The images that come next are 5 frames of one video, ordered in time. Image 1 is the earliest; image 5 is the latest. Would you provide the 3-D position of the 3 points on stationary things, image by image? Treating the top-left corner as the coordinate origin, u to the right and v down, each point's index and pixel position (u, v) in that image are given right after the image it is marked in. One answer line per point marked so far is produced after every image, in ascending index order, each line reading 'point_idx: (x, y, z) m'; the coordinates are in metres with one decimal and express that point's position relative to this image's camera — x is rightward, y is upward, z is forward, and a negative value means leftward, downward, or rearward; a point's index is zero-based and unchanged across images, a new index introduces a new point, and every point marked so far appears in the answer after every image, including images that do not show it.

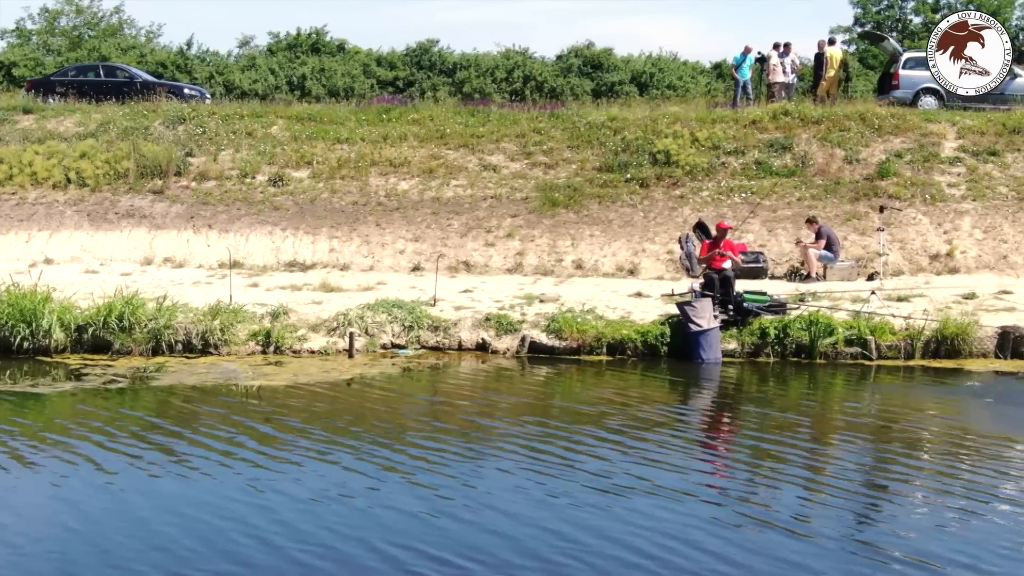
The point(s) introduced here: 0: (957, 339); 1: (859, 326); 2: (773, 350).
0: (+4.7, -0.5, +14.8) m
1: (+3.7, -0.4, +15.0) m
2: (+2.7, -0.7, +14.9) m
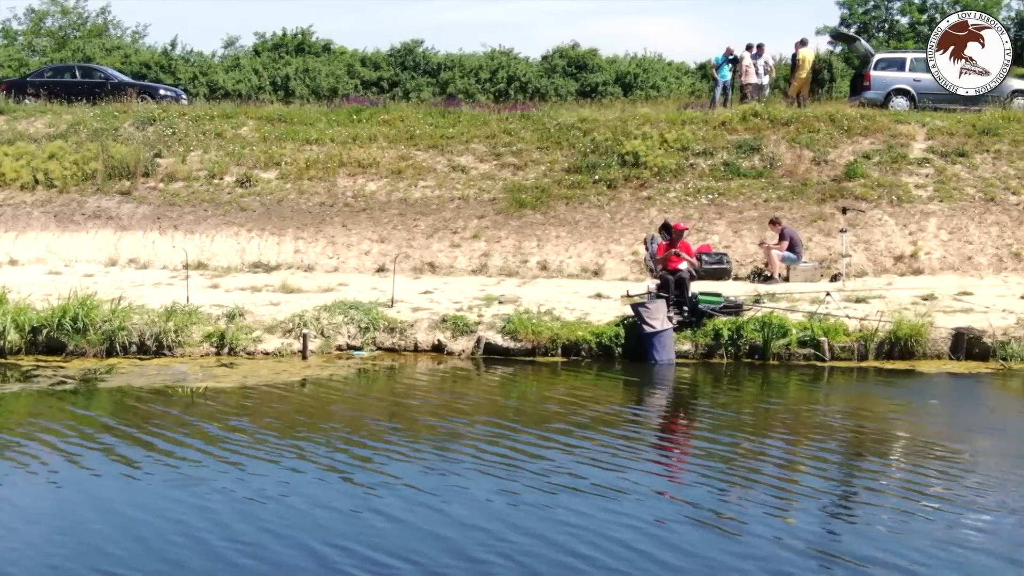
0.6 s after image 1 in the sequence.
0: (+4.2, -0.5, +14.8) m
1: (+3.2, -0.4, +15.0) m
2: (+2.3, -0.7, +14.9) m
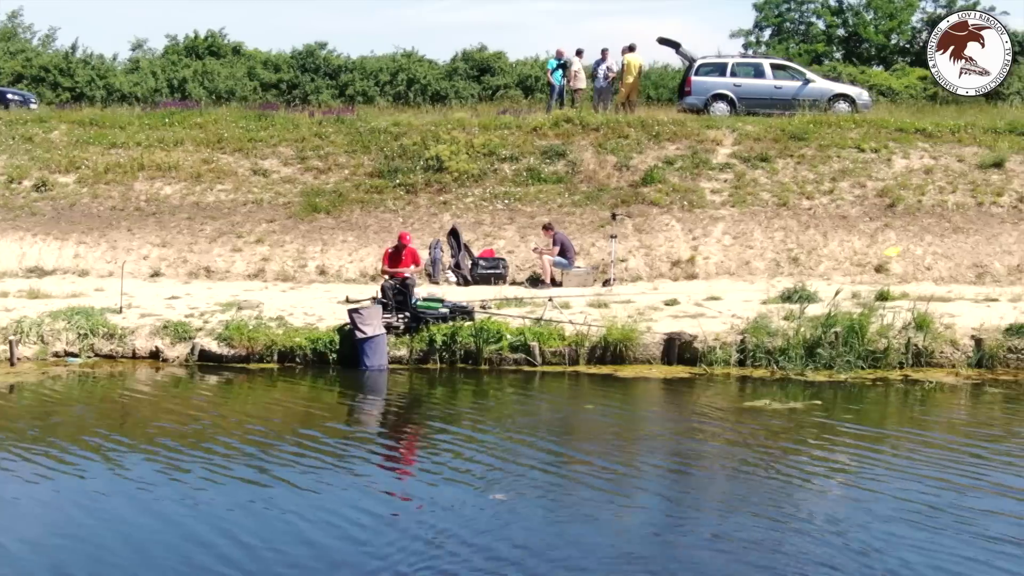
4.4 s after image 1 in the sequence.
0: (+1.2, -0.6, +14.9) m
1: (+0.2, -0.5, +15.0) m
2: (-0.7, -0.7, +15.0) m
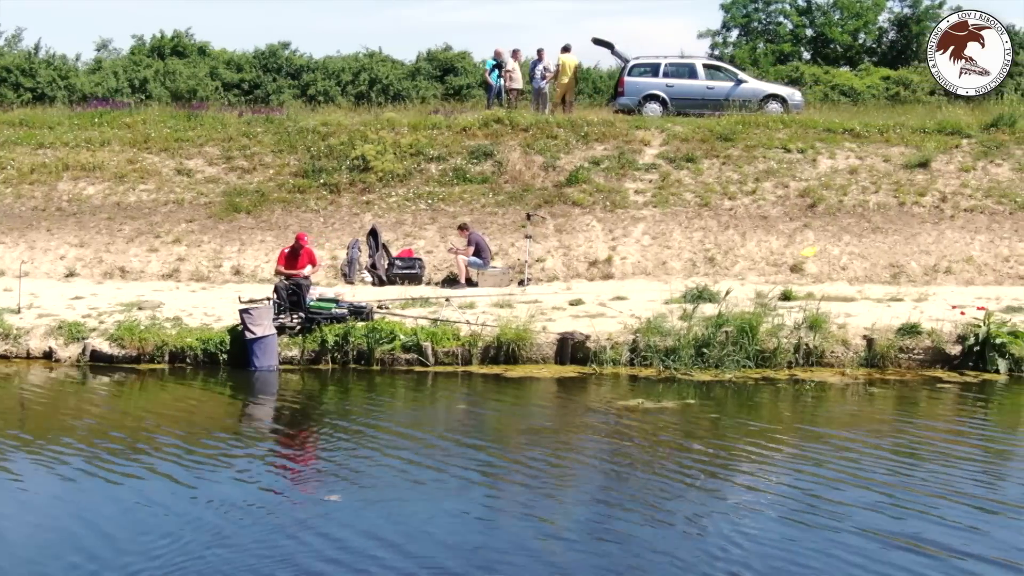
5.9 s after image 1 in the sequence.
0: (0.0, -0.6, +15.0) m
1: (-1.0, -0.5, +15.1) m
2: (-1.9, -0.7, +15.0) m
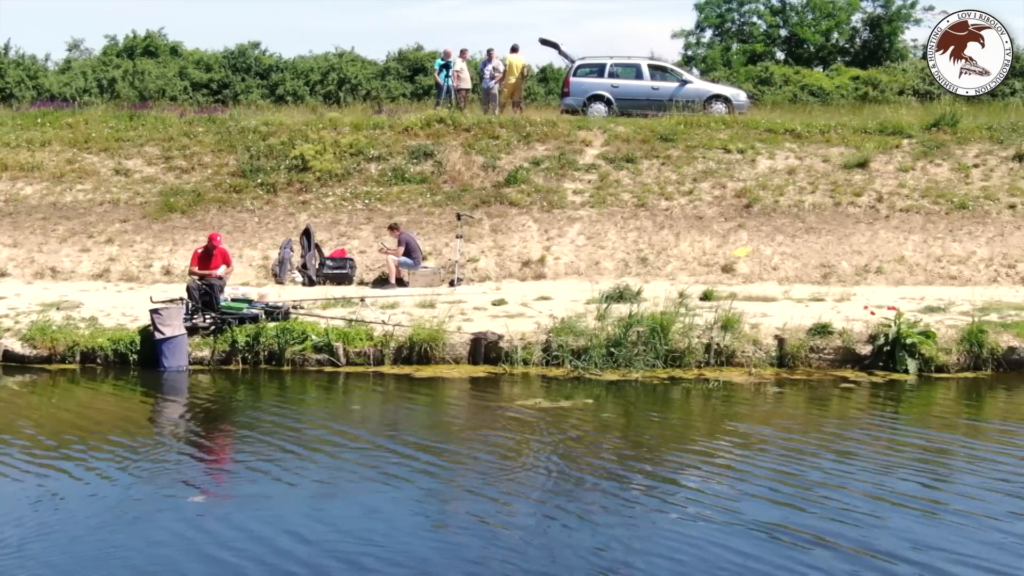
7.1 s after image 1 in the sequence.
0: (-0.9, -0.6, +15.0) m
1: (-1.9, -0.5, +15.1) m
2: (-2.8, -0.7, +15.1) m
